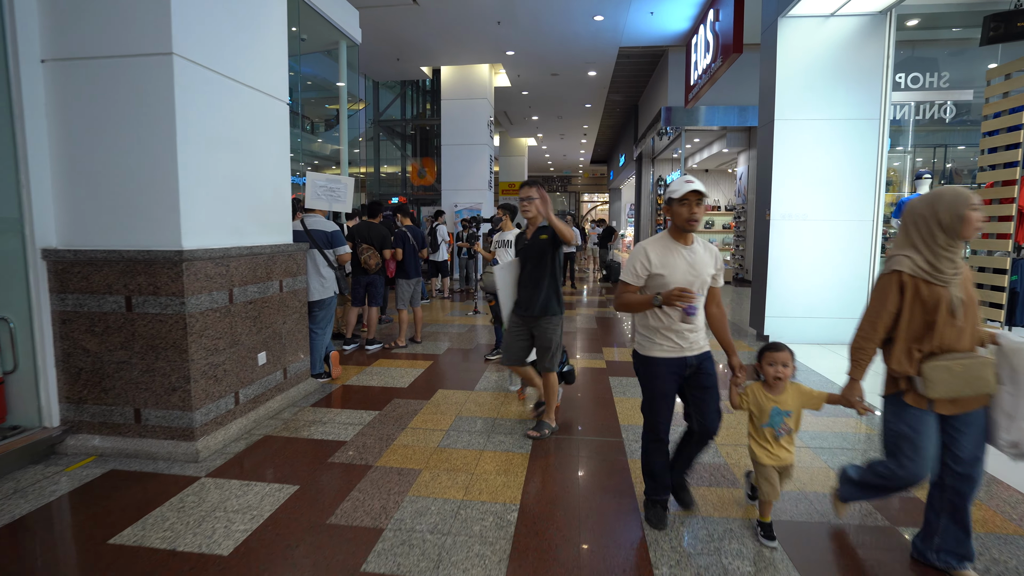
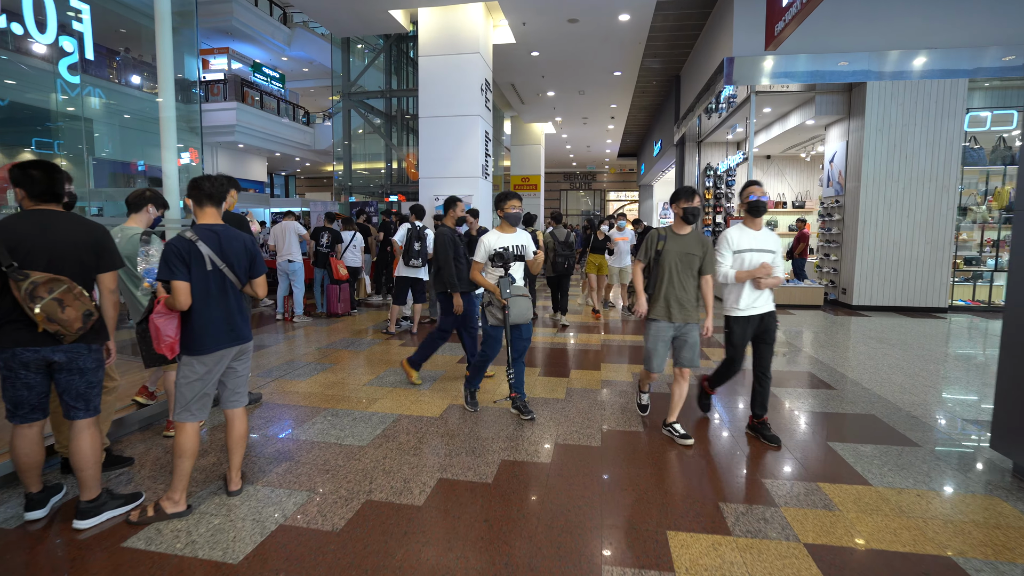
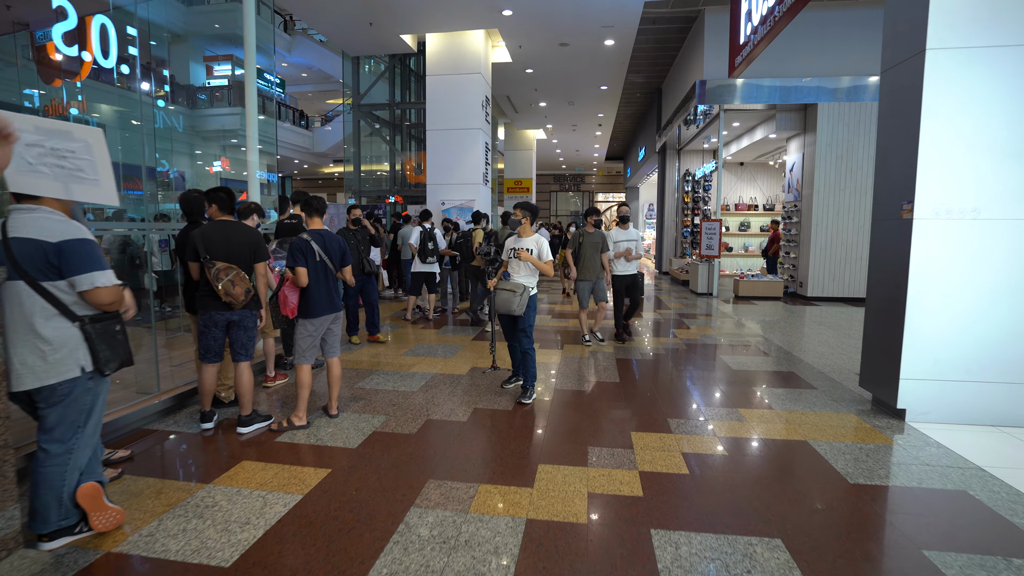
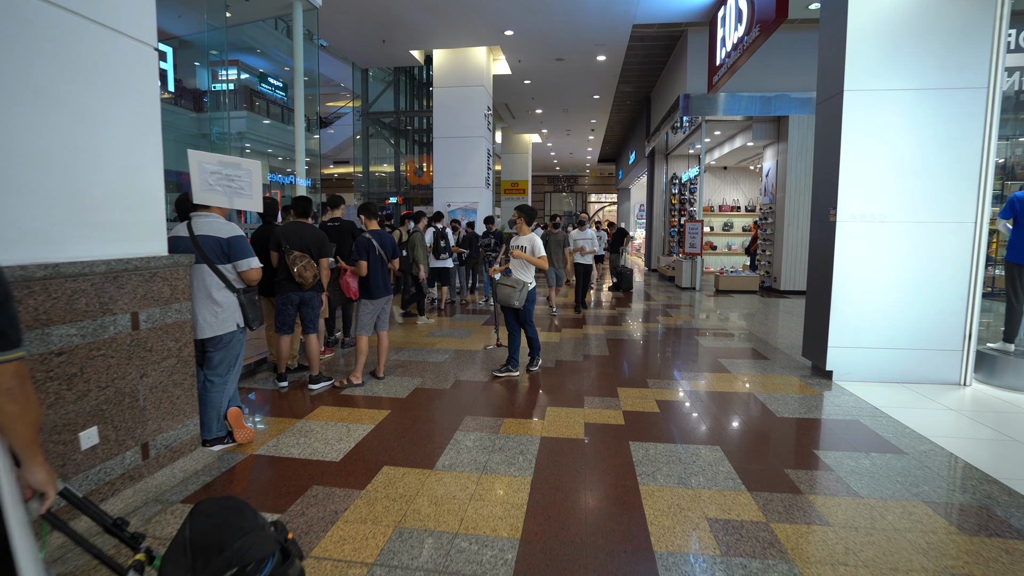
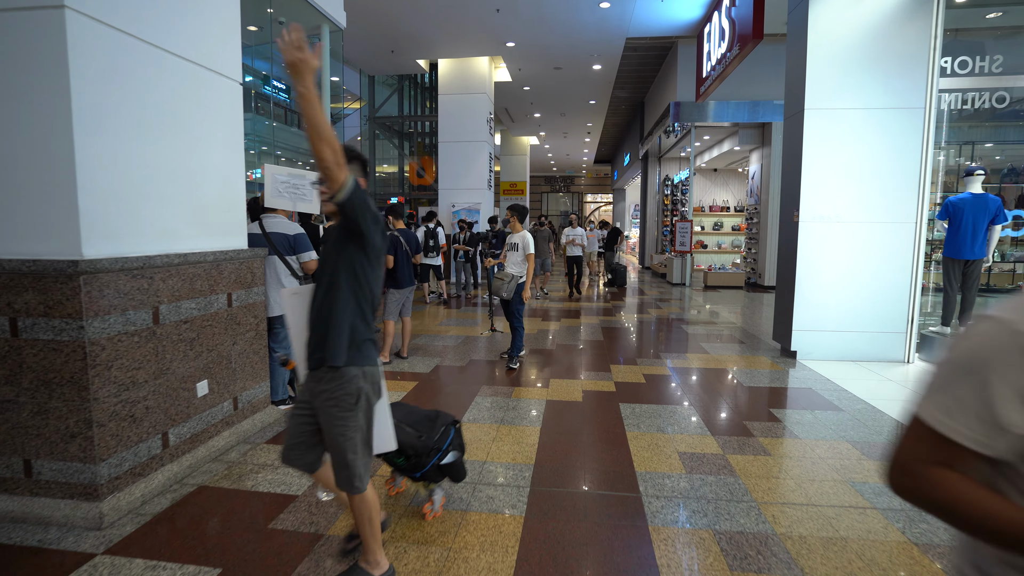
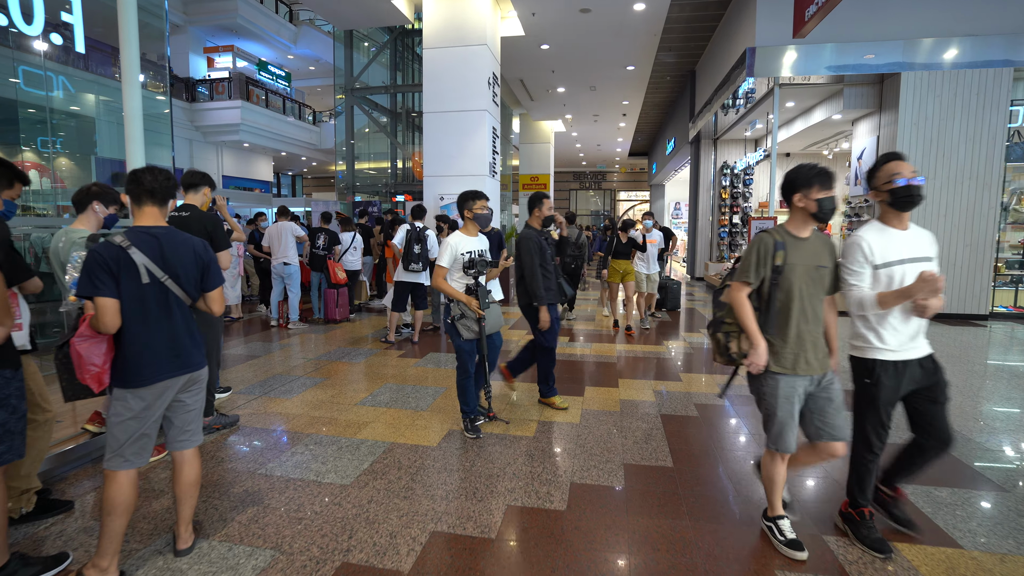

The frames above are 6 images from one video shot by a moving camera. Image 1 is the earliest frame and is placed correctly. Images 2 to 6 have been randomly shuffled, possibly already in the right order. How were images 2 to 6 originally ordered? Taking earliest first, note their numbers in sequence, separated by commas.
5, 4, 3, 2, 6
